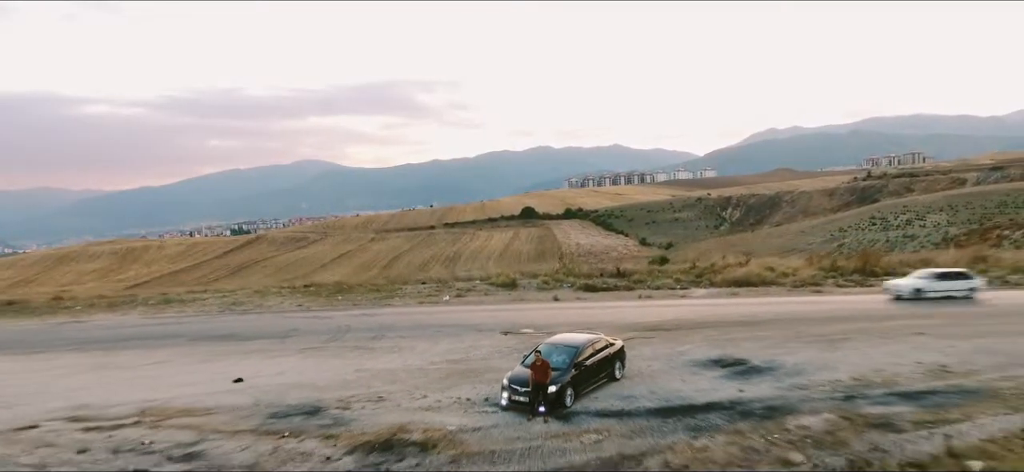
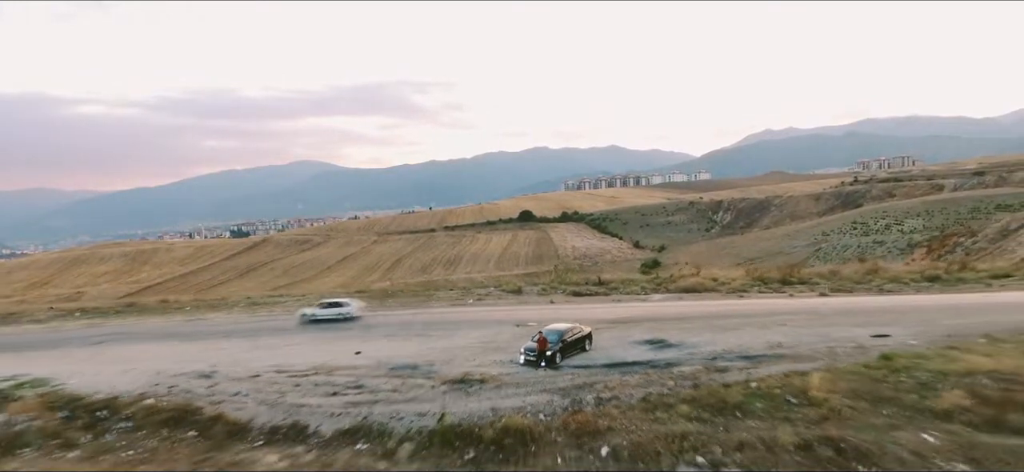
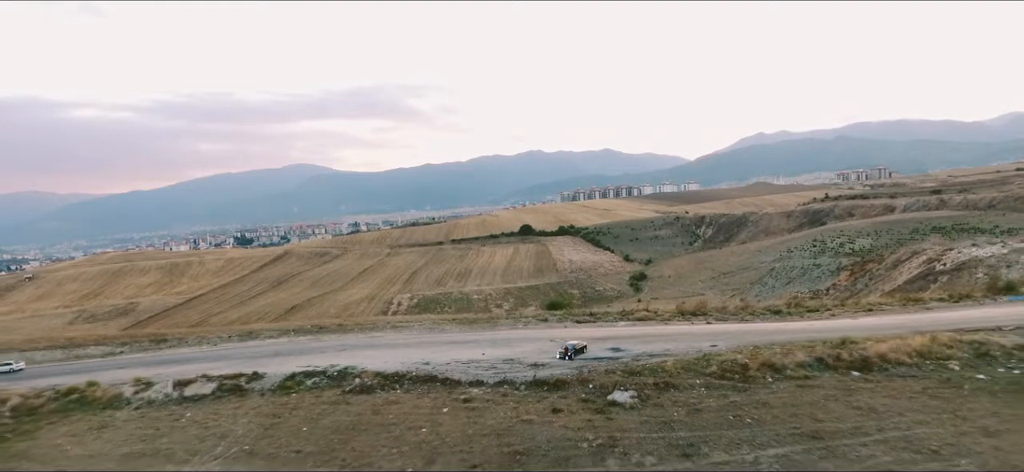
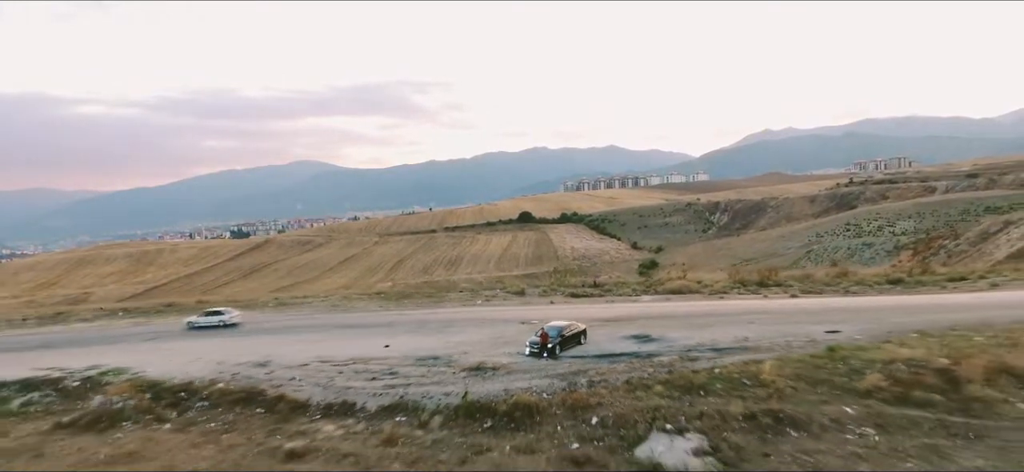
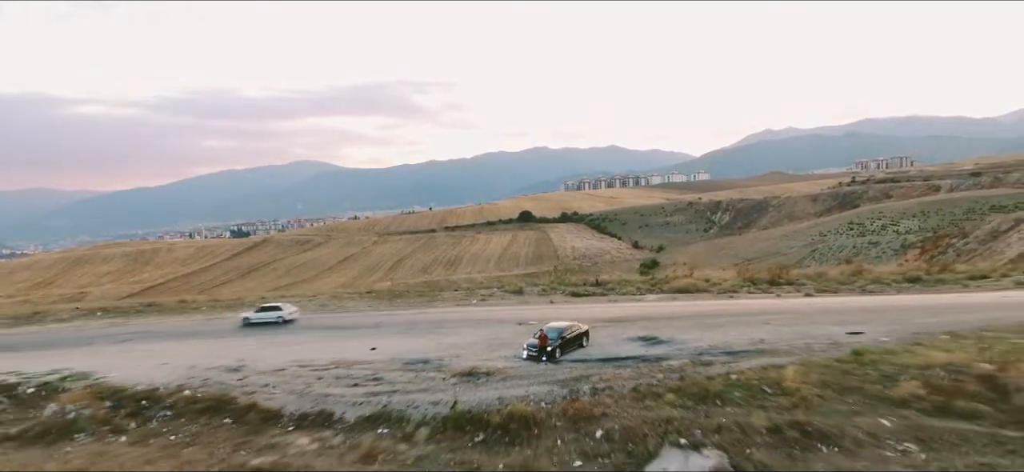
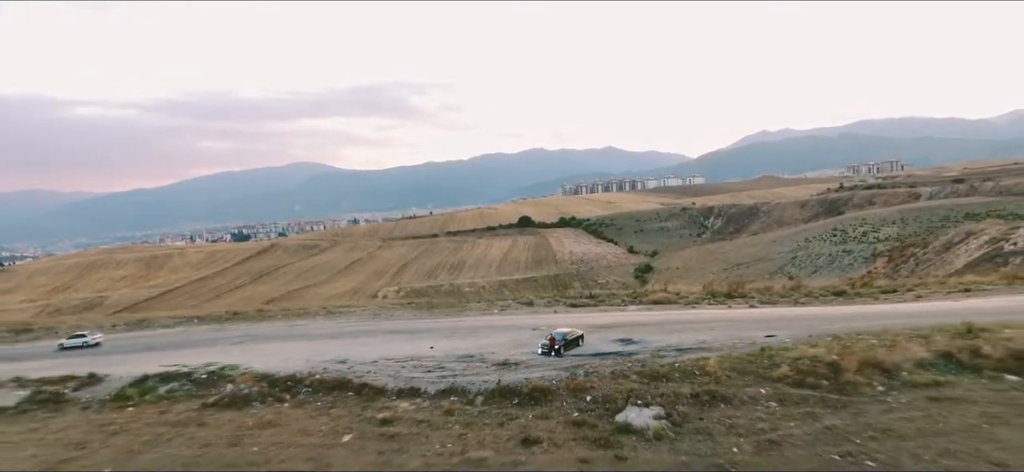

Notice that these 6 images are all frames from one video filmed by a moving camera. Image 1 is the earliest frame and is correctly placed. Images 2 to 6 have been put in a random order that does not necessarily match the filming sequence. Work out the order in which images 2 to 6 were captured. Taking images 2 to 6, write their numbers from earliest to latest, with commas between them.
2, 5, 4, 6, 3
